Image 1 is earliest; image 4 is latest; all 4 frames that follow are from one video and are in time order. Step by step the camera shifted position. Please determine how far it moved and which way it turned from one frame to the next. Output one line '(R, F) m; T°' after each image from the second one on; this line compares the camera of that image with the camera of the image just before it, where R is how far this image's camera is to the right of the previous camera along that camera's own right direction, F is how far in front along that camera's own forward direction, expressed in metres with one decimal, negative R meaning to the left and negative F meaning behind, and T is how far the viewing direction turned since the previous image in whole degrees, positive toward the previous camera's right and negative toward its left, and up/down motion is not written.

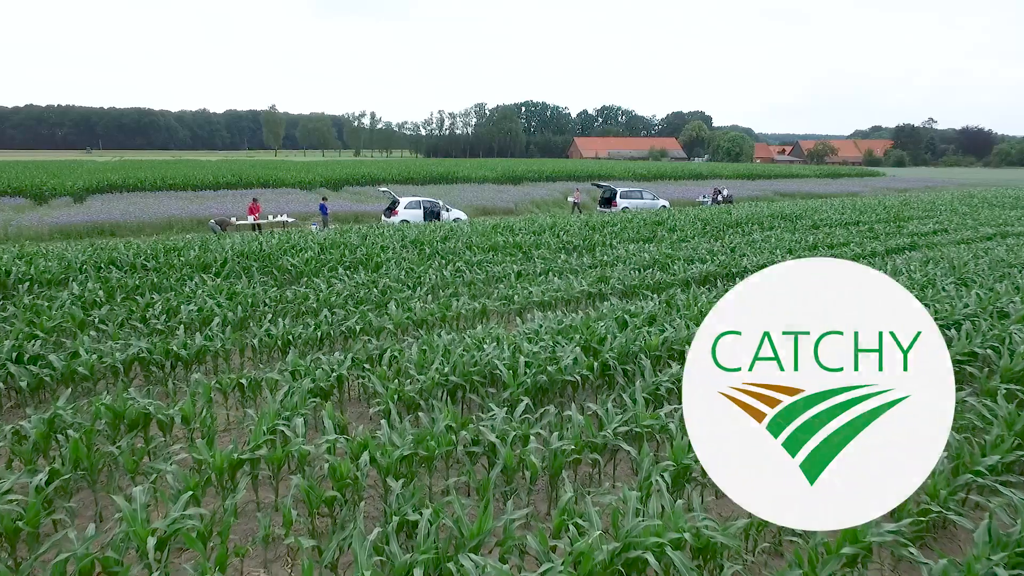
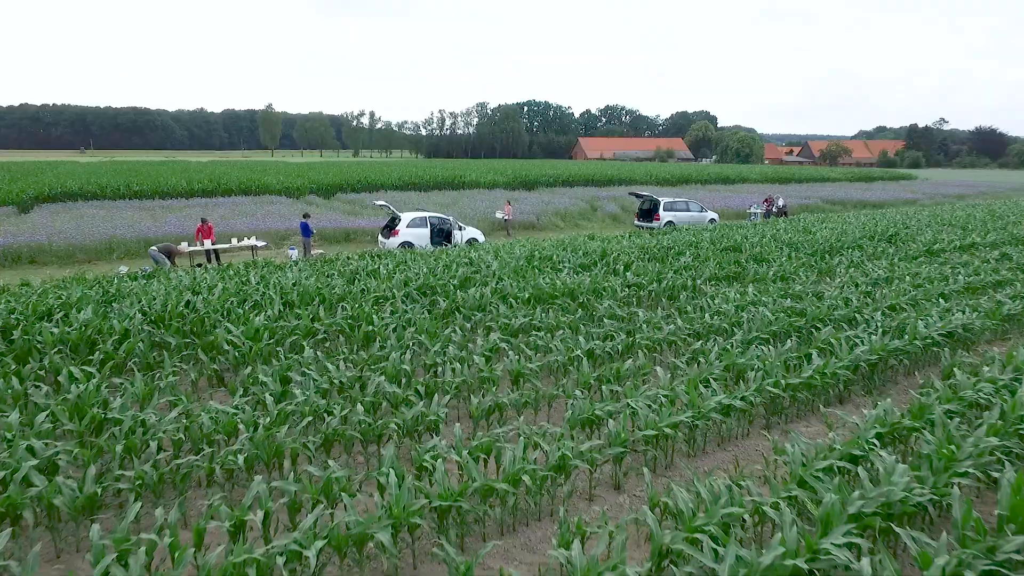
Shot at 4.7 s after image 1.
(-0.7, +4.0) m; 0°
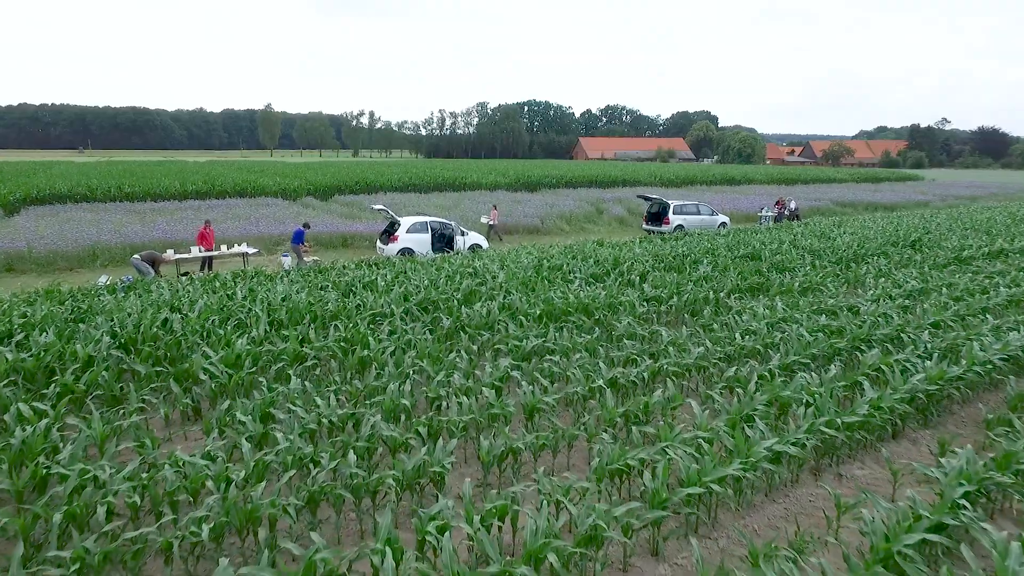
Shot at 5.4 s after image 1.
(-0.1, +0.8) m; 0°
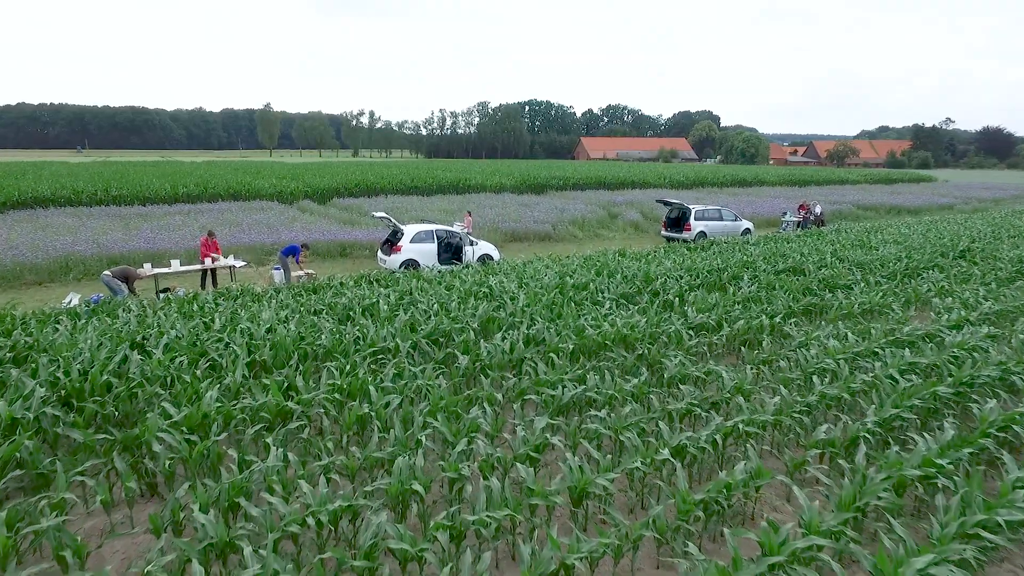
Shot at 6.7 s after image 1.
(-0.3, +1.3) m; 0°
